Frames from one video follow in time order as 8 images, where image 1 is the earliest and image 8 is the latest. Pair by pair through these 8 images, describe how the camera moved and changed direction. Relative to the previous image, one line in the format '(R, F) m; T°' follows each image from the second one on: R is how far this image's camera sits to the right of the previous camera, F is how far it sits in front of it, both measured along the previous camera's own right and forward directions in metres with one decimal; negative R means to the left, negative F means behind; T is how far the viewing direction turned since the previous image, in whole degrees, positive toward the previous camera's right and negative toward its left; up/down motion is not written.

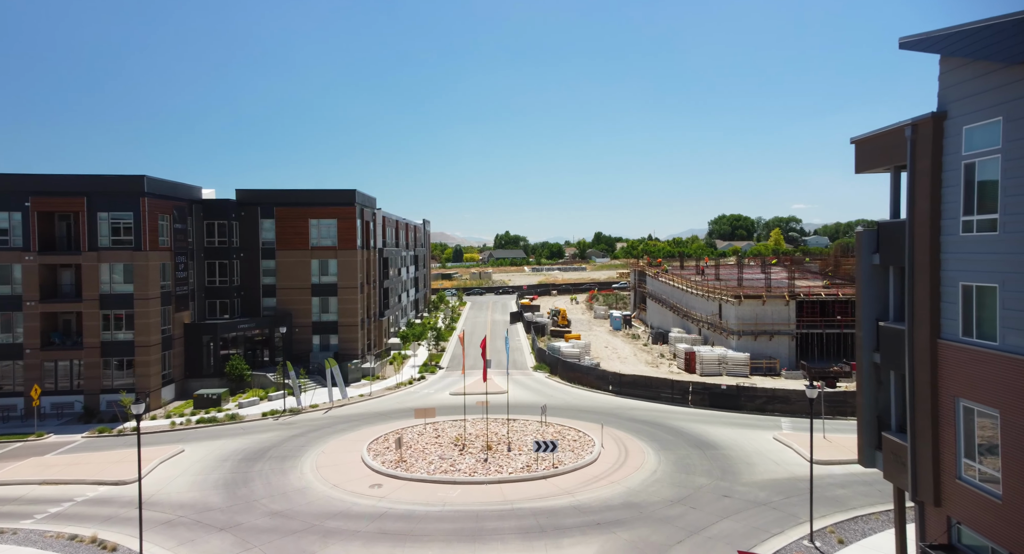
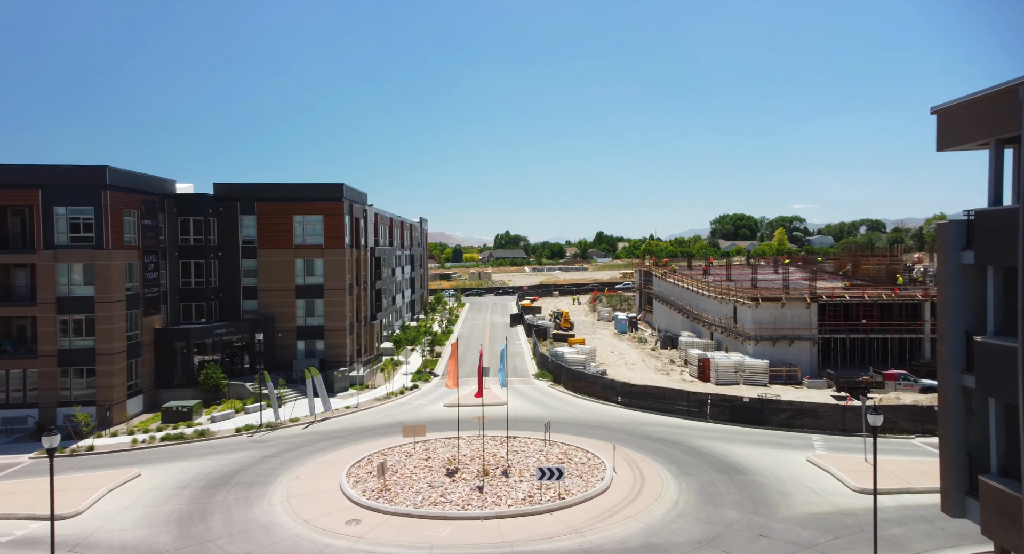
(0.0, +3.6) m; 0°
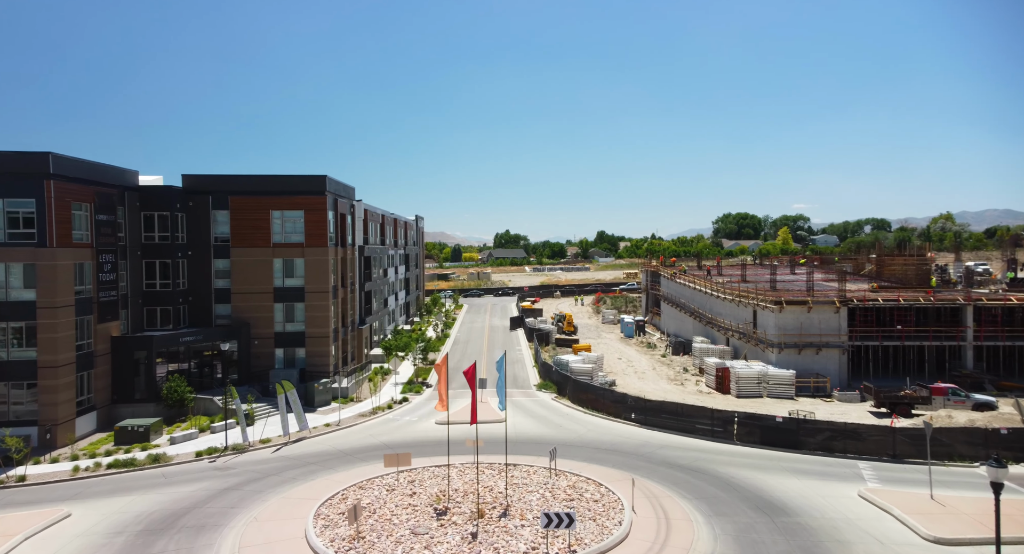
(0.0, +4.2) m; 0°
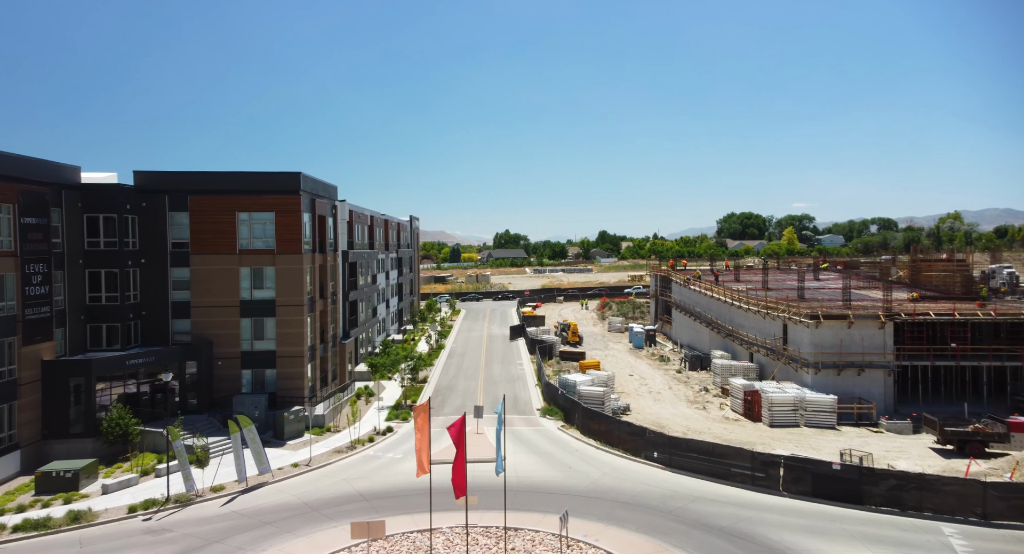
(0.0, +5.2) m; 0°
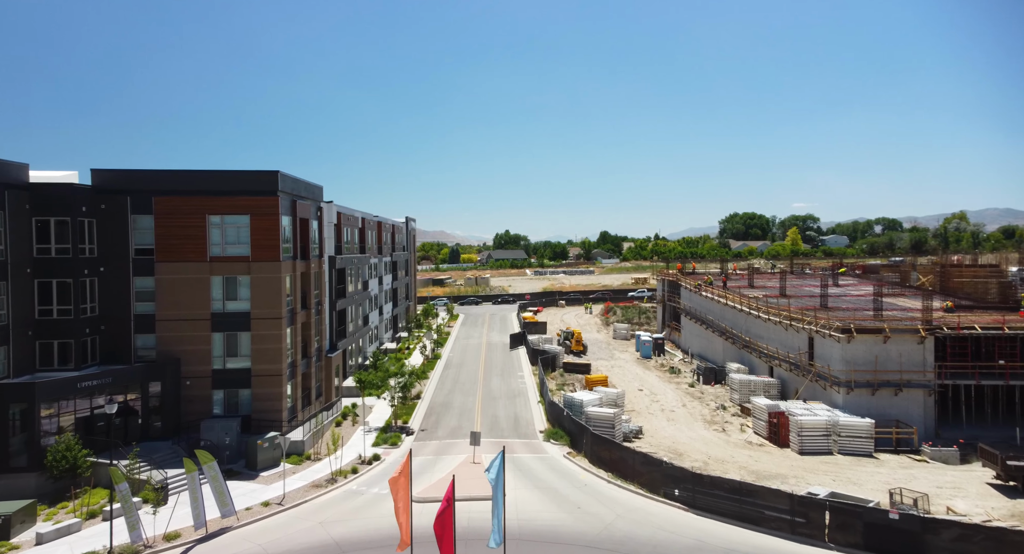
(0.0, +3.6) m; 0°
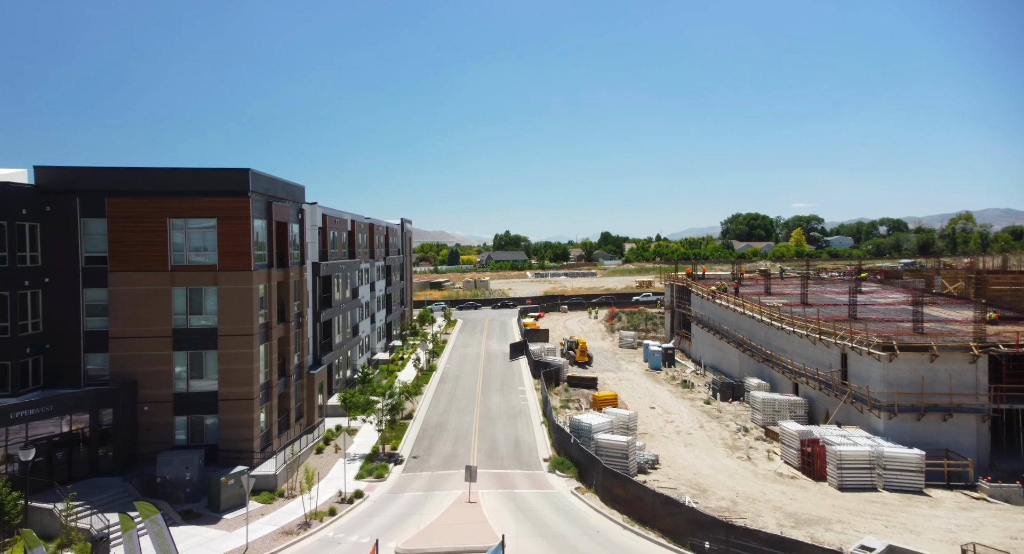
(0.0, +3.8) m; 0°
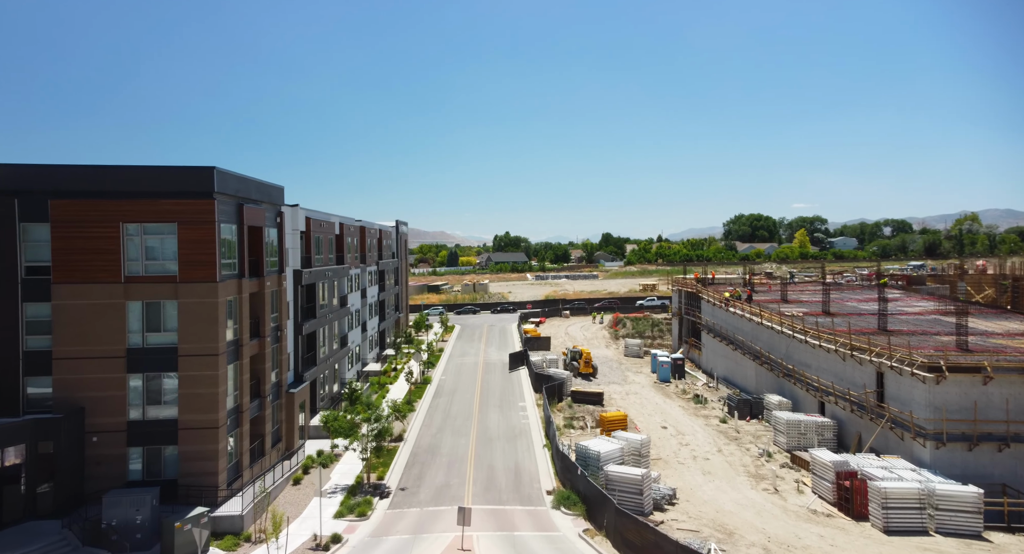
(0.0, +3.5) m; 0°
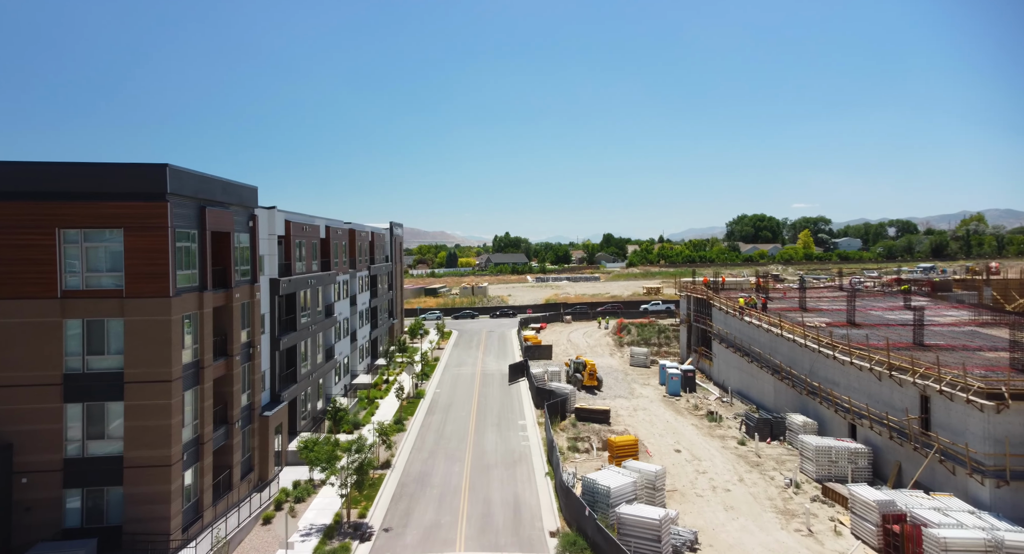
(+0.1, +3.5) m; 0°
